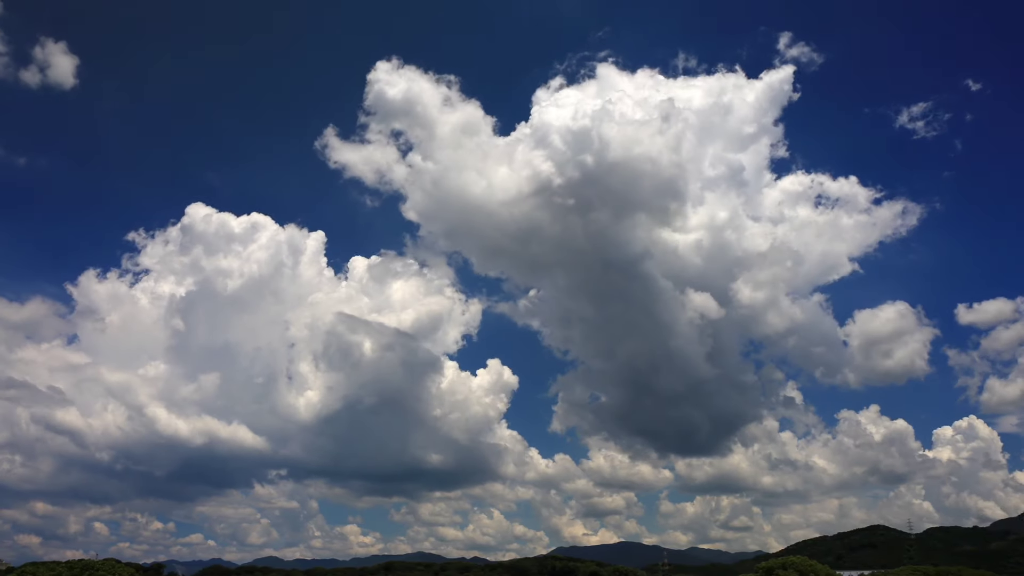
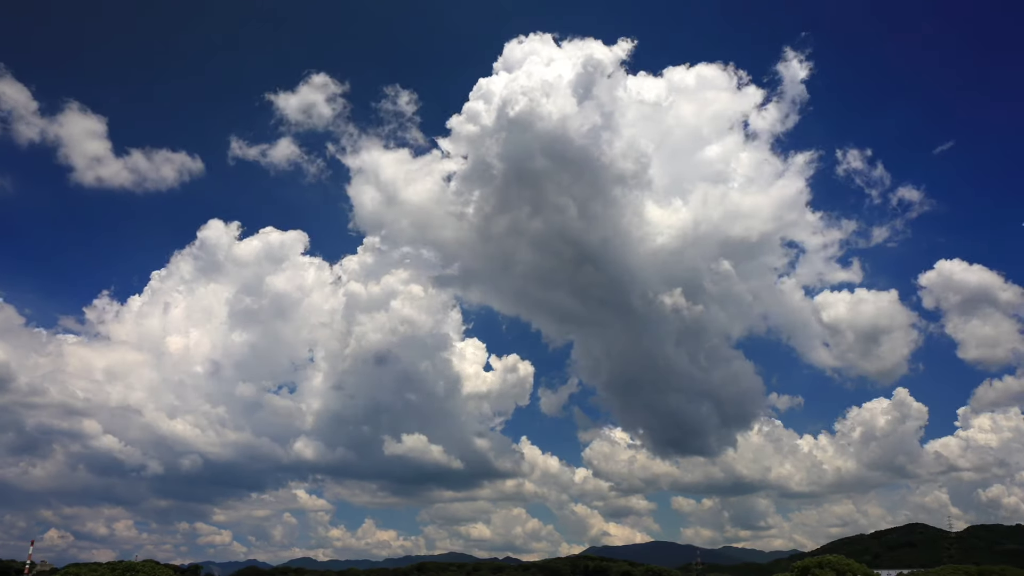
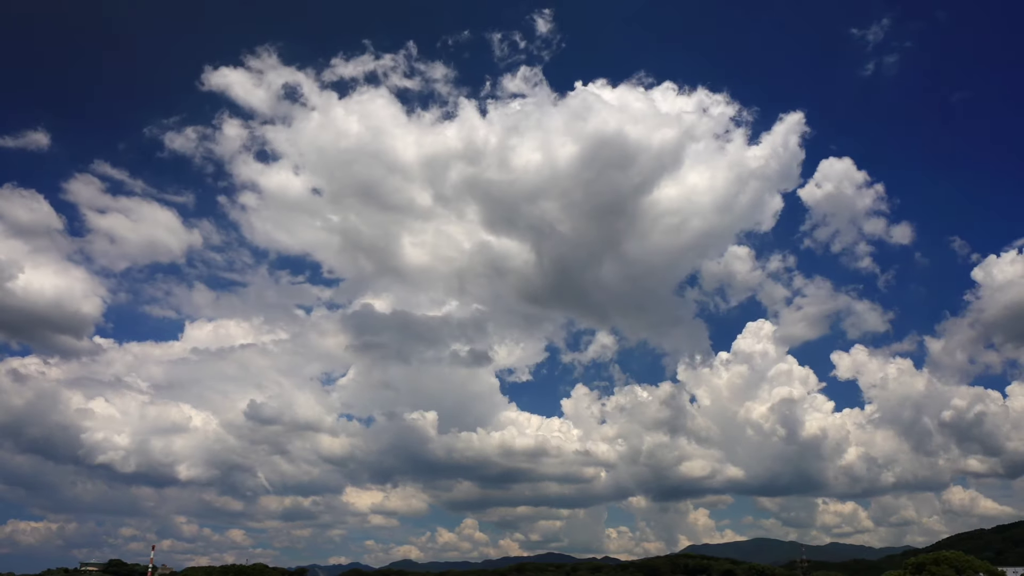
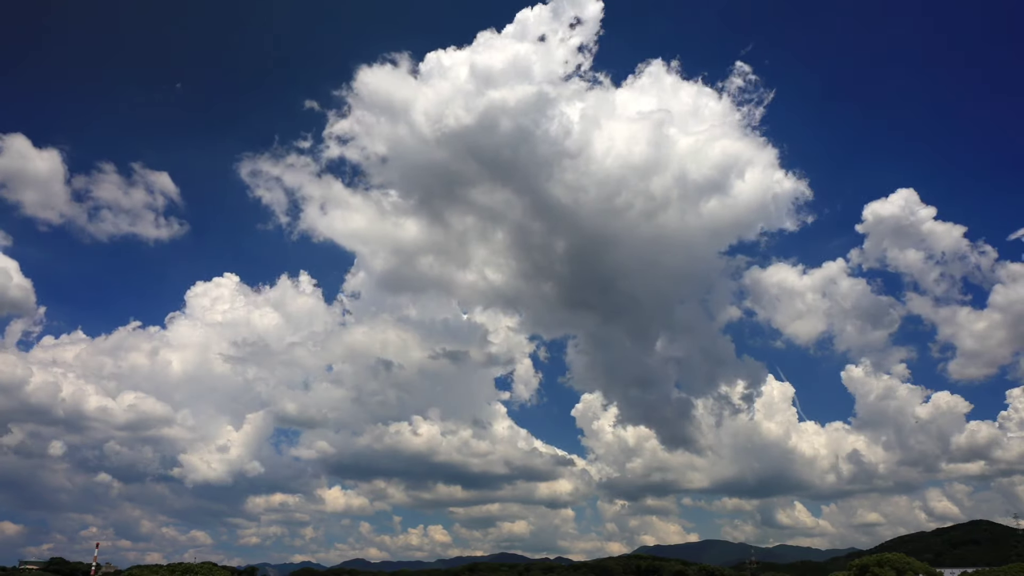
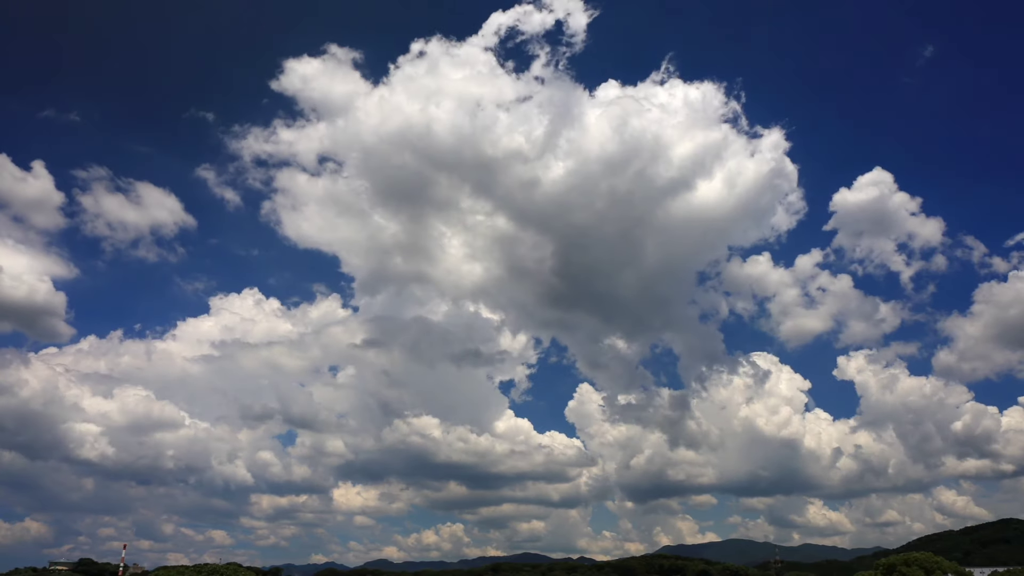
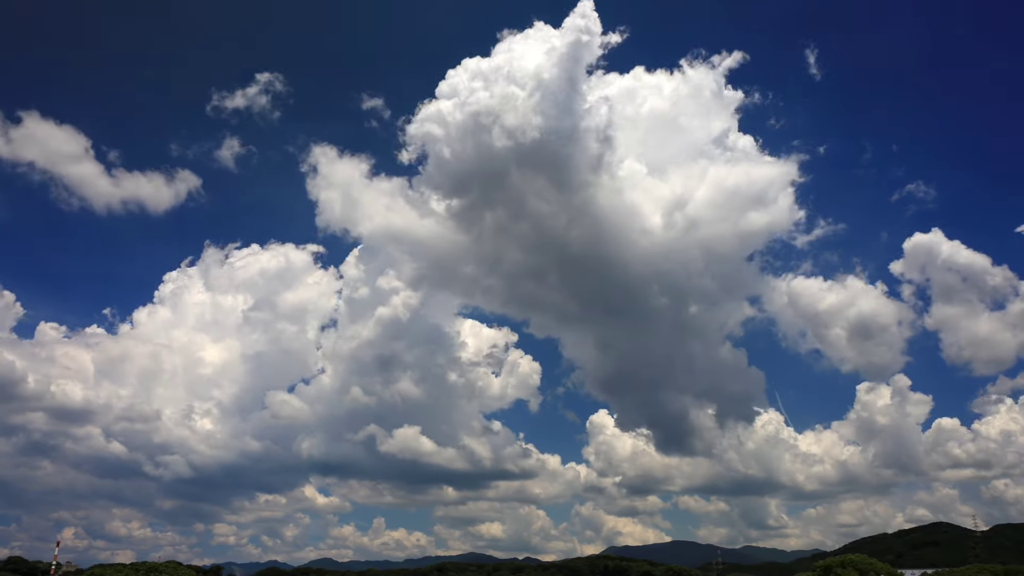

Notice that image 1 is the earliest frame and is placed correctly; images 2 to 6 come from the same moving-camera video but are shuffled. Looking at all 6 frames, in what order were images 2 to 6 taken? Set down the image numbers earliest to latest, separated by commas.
2, 6, 4, 5, 3
